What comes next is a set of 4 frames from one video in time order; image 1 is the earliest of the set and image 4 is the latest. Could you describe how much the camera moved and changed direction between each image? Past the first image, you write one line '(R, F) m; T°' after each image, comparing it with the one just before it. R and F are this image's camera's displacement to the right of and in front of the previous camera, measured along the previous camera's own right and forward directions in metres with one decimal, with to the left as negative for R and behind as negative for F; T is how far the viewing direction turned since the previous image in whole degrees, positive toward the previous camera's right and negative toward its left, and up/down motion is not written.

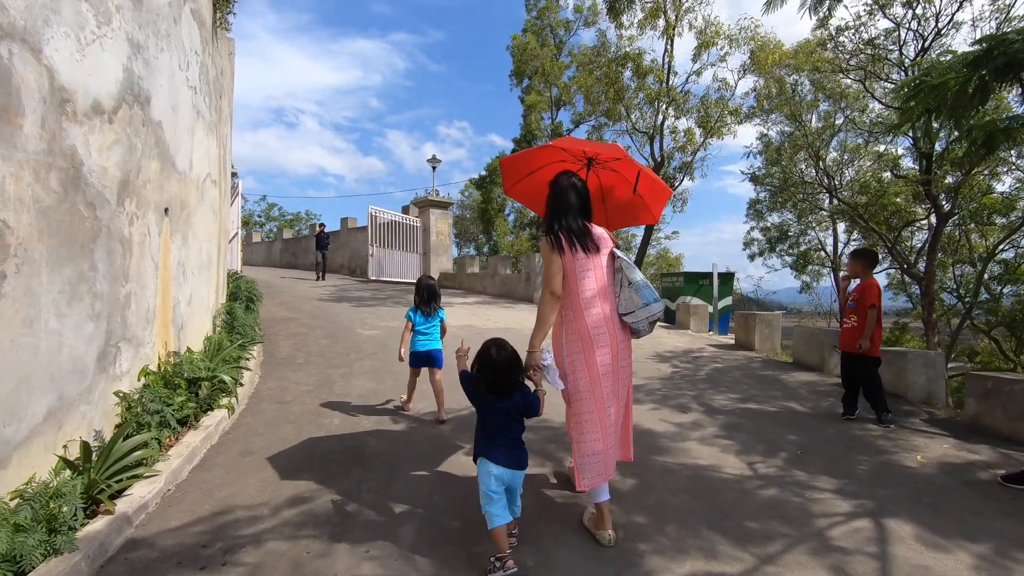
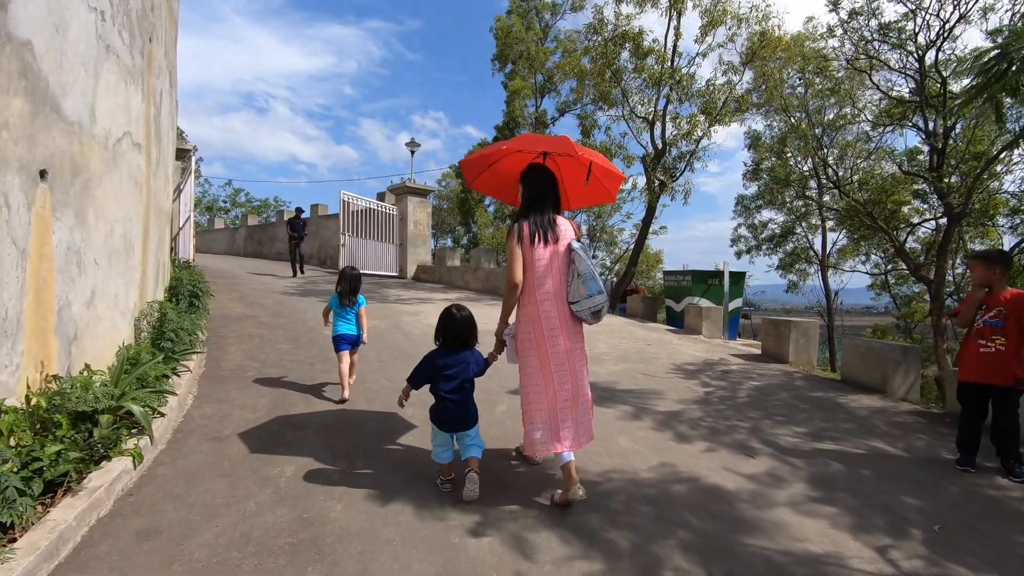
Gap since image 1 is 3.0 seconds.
(-0.3, +1.4) m; +2°
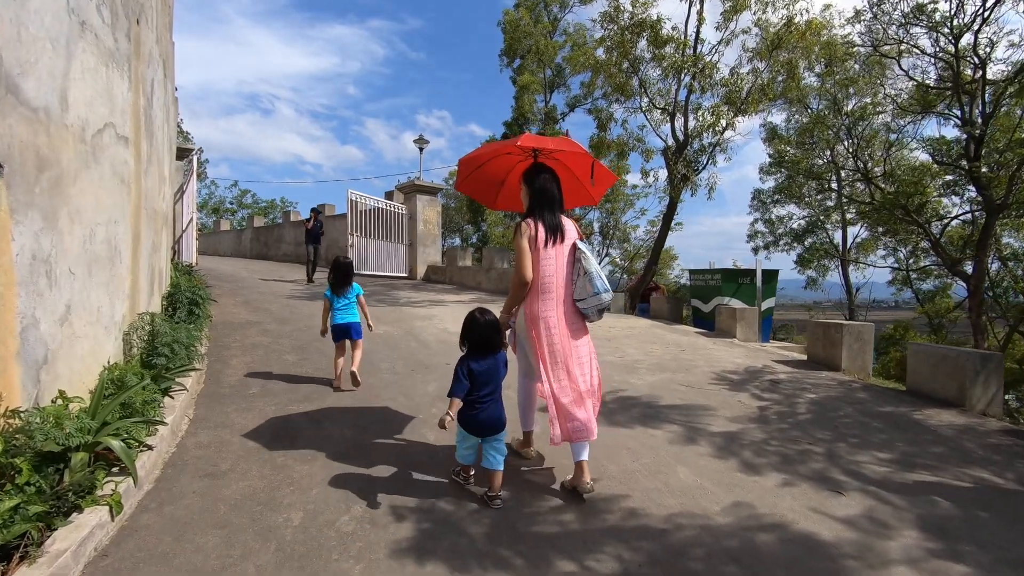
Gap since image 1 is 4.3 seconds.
(-0.2, +0.6) m; -1°
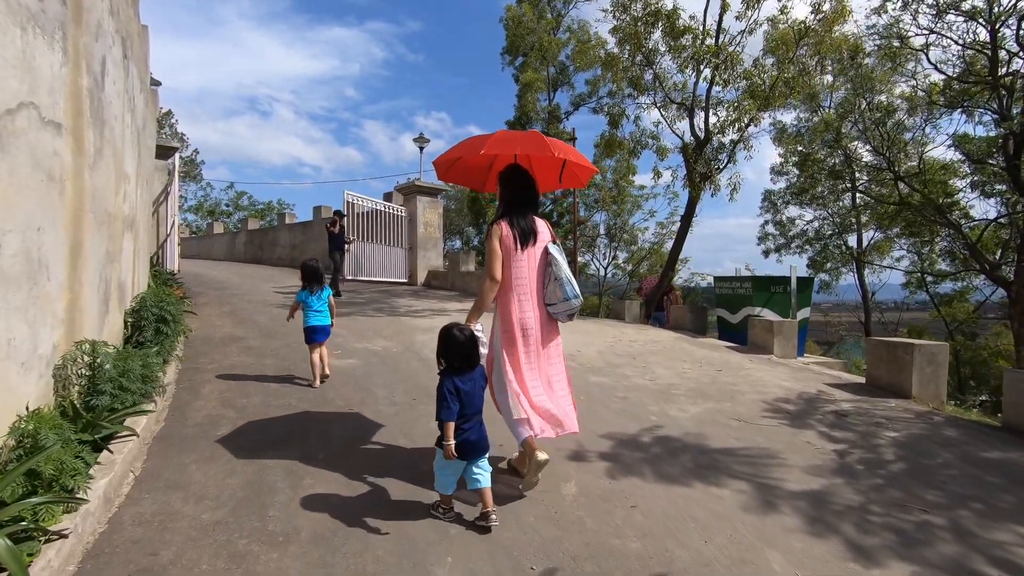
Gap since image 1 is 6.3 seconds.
(-0.2, +1.0) m; 0°
